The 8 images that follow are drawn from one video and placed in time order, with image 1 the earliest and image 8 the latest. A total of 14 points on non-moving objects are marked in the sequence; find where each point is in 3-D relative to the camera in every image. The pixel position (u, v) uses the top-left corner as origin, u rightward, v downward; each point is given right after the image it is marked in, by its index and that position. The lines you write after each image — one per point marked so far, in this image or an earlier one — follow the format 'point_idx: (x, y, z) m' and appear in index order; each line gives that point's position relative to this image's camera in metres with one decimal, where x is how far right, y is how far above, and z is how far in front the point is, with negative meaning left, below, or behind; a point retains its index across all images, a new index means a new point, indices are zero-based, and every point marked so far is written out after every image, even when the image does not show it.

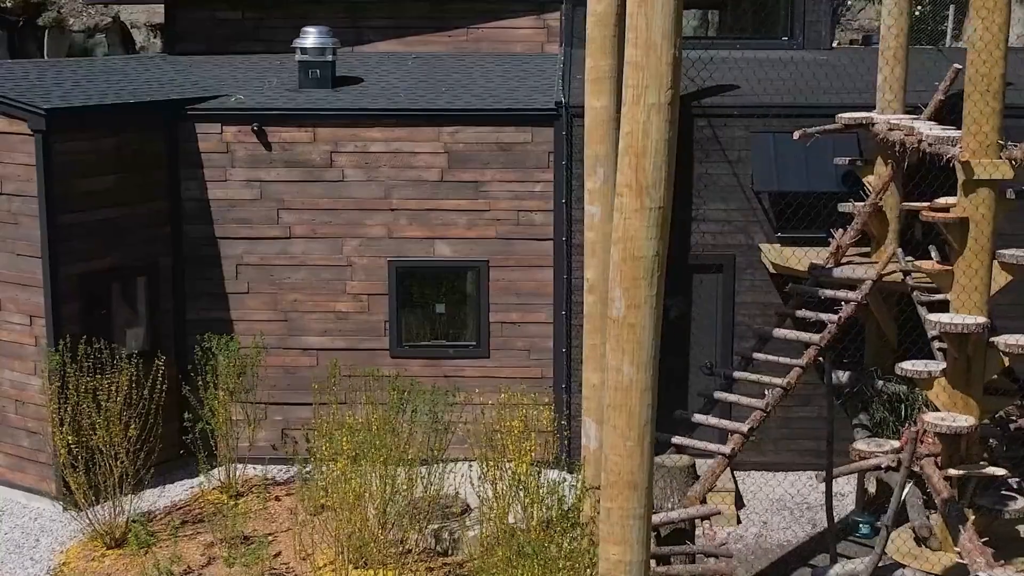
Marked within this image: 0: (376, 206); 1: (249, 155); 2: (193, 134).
0: (-1.0, +0.6, +9.1) m
1: (-1.9, +1.0, +9.1) m
2: (-2.3, +1.1, +9.2) m
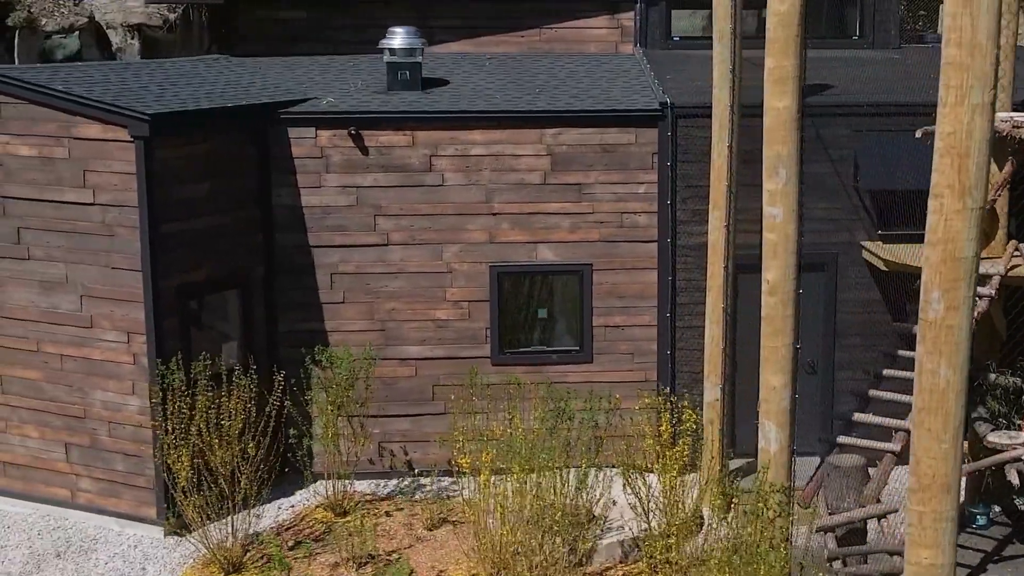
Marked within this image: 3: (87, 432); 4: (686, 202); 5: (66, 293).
0: (-0.3, +0.5, +8.9) m
1: (-1.2, +0.9, +8.8) m
2: (-1.6, +1.1, +8.8) m
3: (-2.9, -1.0, +8.6) m
4: (+1.2, +0.6, +8.8) m
5: (-3.0, 0.0, +8.5) m
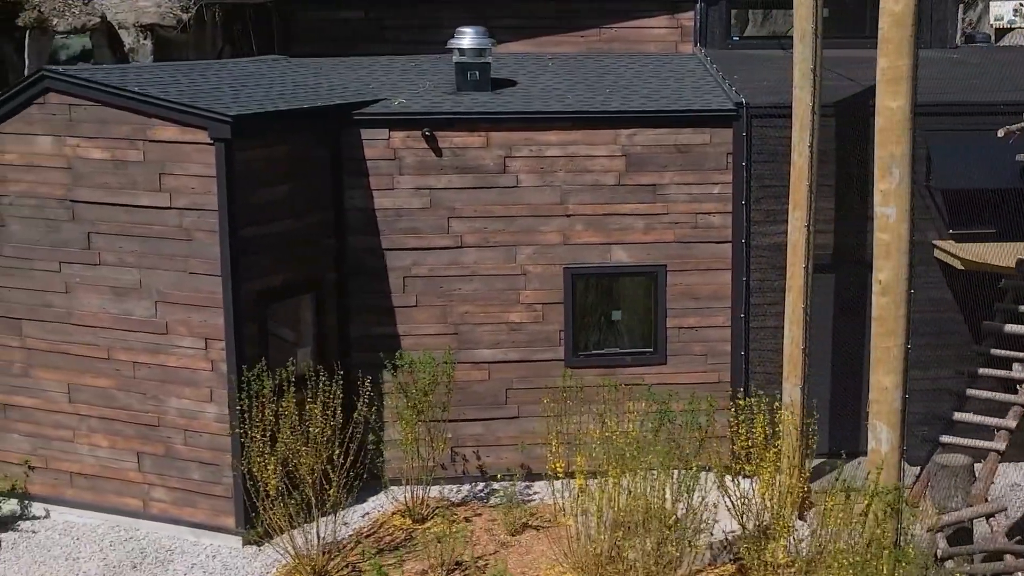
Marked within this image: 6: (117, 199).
0: (+0.3, +0.5, +8.8) m
1: (-0.6, +0.9, +8.7) m
2: (-1.1, +1.0, +8.7) m
3: (-2.3, -1.0, +8.4) m
4: (+1.7, +0.6, +8.8) m
5: (-2.5, -0.1, +8.3) m
6: (-2.6, +0.6, +8.3) m
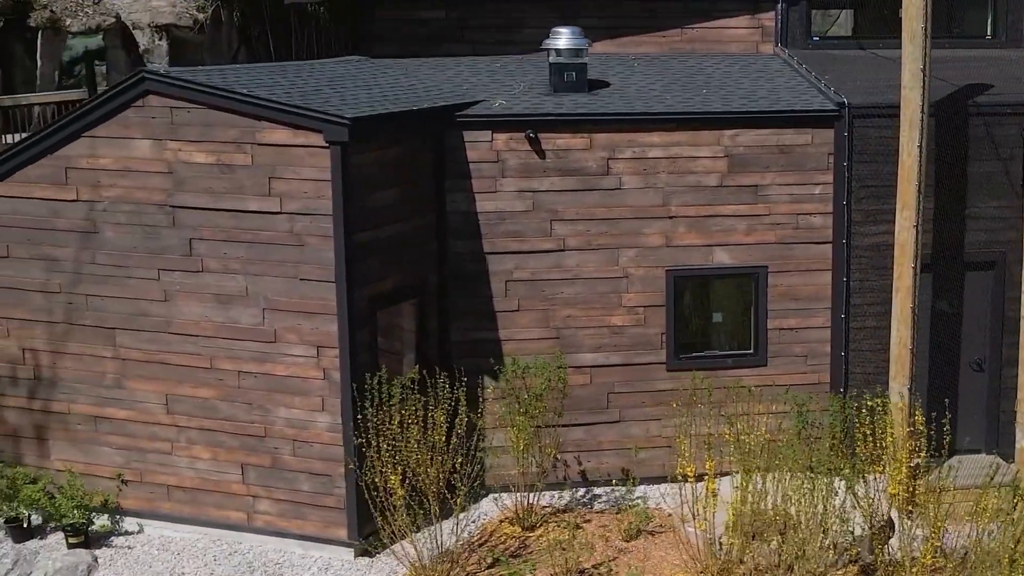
0: (+1.0, +0.5, +8.7) m
1: (+0.1, +0.9, +8.6) m
2: (-0.3, +1.0, +8.6) m
3: (-1.6, -1.1, +8.2) m
4: (+2.5, +0.6, +8.8) m
5: (-1.7, -0.1, +8.1) m
6: (-1.9, +0.5, +8.1) m
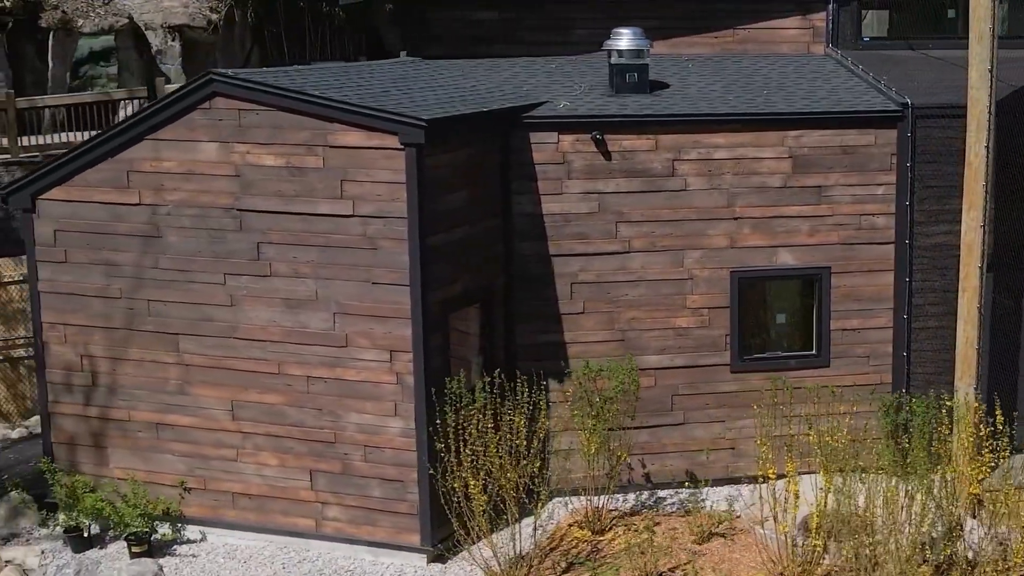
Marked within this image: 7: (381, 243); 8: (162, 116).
0: (+1.4, +0.5, +8.7) m
1: (+0.5, +0.8, +8.5) m
2: (+0.1, +1.0, +8.5) m
3: (-1.1, -1.1, +8.1) m
4: (+2.9, +0.6, +8.8) m
5: (-1.2, -0.1, +8.0) m
6: (-1.4, +0.5, +8.0) m
7: (-0.8, +0.3, +7.8) m
8: (-2.3, +1.1, +8.2) m
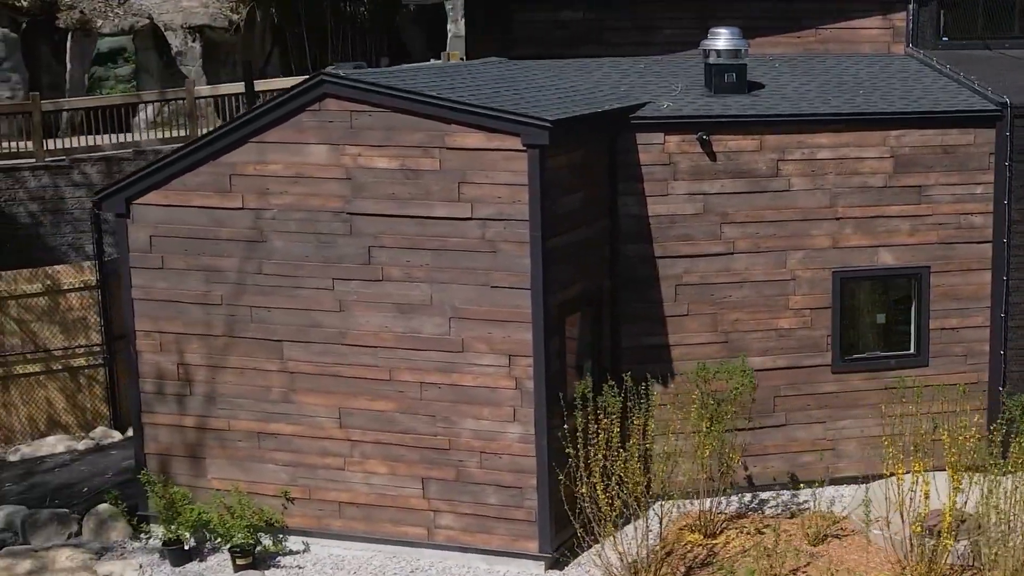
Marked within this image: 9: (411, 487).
0: (+2.1, +0.5, +8.6) m
1: (+1.2, +0.8, +8.5) m
2: (+0.8, +1.0, +8.4) m
3: (-0.4, -1.1, +8.0) m
4: (+3.6, +0.6, +8.9) m
5: (-0.5, -0.2, +7.9) m
6: (-0.7, +0.5, +7.8) m
7: (-0.1, +0.3, +7.7) m
8: (-1.6, +1.1, +8.0) m
9: (-0.6, -1.3, +8.1) m
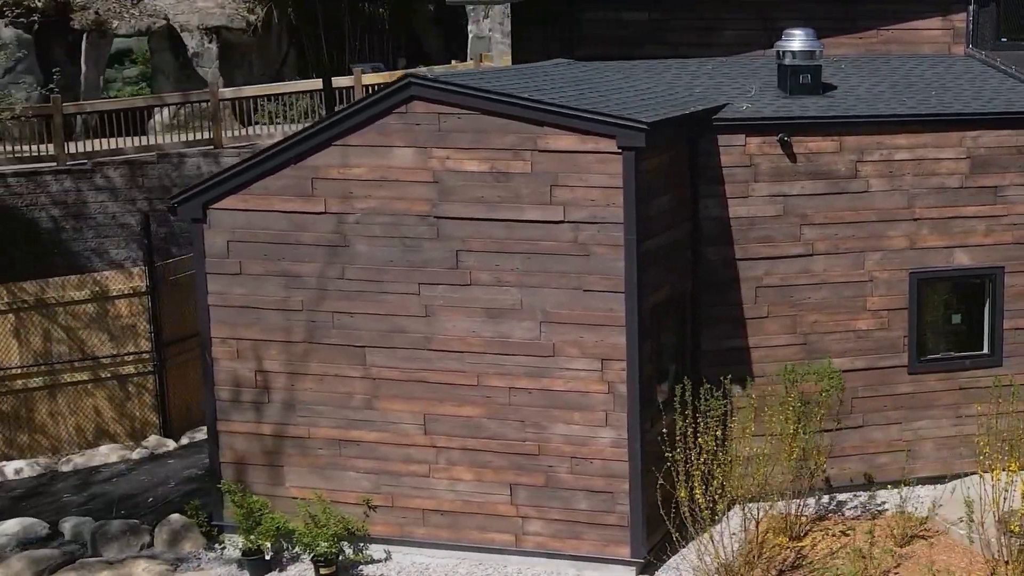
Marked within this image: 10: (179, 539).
0: (+2.7, +0.5, +8.7) m
1: (+1.8, +0.8, +8.4) m
2: (+1.3, +1.0, +8.4) m
3: (+0.2, -1.1, +7.9) m
4: (+4.1, +0.6, +8.9) m
5: (+0.1, -0.2, +7.8) m
6: (-0.1, +0.5, +7.7) m
7: (+0.5, +0.2, +7.6) m
8: (-1.0, +1.0, +7.9) m
9: (-0.1, -1.3, +8.0) m
10: (-2.3, -1.7, +8.5) m
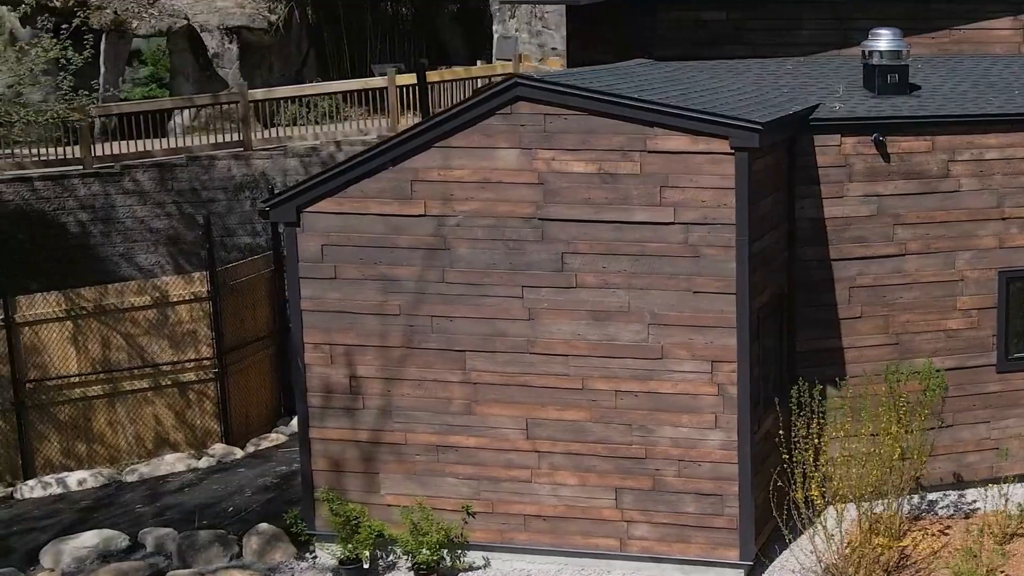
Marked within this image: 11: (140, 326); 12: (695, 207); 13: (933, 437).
0: (+3.3, +0.5, +8.7) m
1: (+2.4, +0.8, +8.4) m
2: (+2.0, +0.9, +8.3) m
3: (+0.9, -1.2, +7.8) m
4: (+4.7, +0.6, +9.0) m
5: (+0.7, -0.2, +7.7) m
6: (+0.6, +0.4, +7.6) m
7: (+1.2, +0.2, +7.5) m
8: (-0.4, +1.0, +7.8) m
9: (+0.6, -1.3, +7.9) m
10: (-1.6, -1.7, +8.4) m
11: (-3.0, -0.3, +10.3) m
12: (+1.1, +0.5, +7.5) m
13: (+2.9, -1.0, +8.8) m
